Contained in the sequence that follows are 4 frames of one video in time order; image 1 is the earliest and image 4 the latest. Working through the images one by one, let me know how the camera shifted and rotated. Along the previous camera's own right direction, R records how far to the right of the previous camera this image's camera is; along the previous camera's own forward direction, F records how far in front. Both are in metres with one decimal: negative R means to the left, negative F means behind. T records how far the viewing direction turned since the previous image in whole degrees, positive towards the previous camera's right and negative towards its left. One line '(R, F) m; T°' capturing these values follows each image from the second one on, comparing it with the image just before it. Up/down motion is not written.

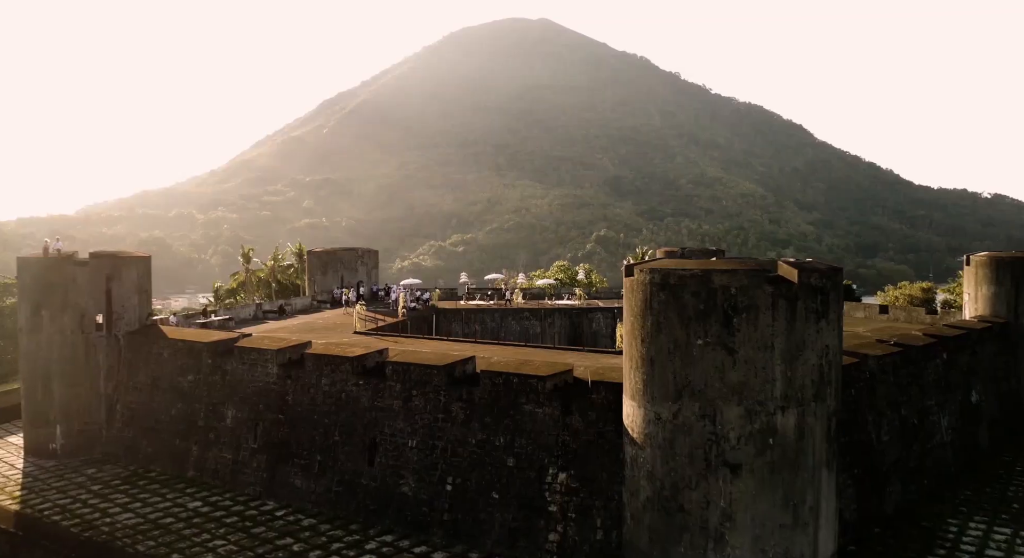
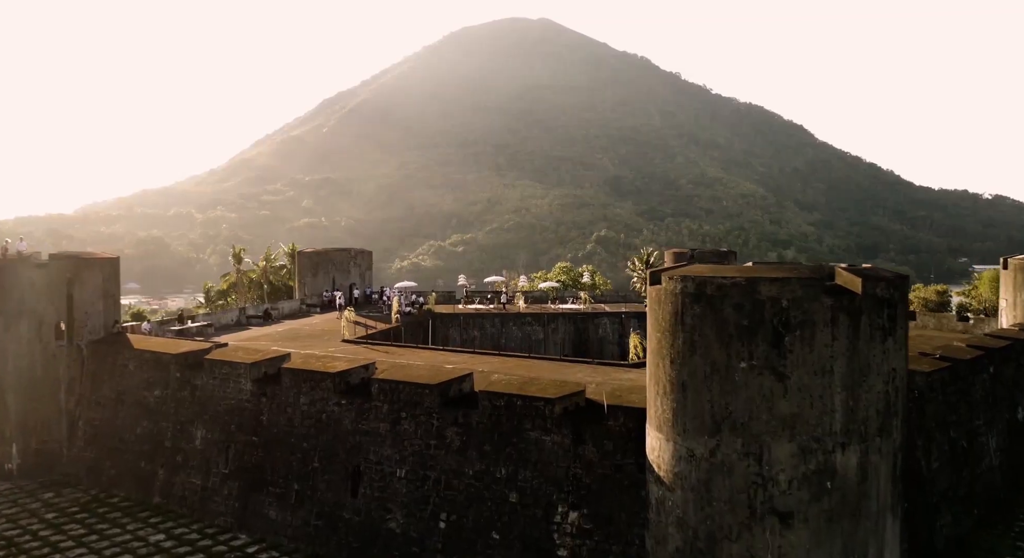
(-0.1, +2.2) m; 0°
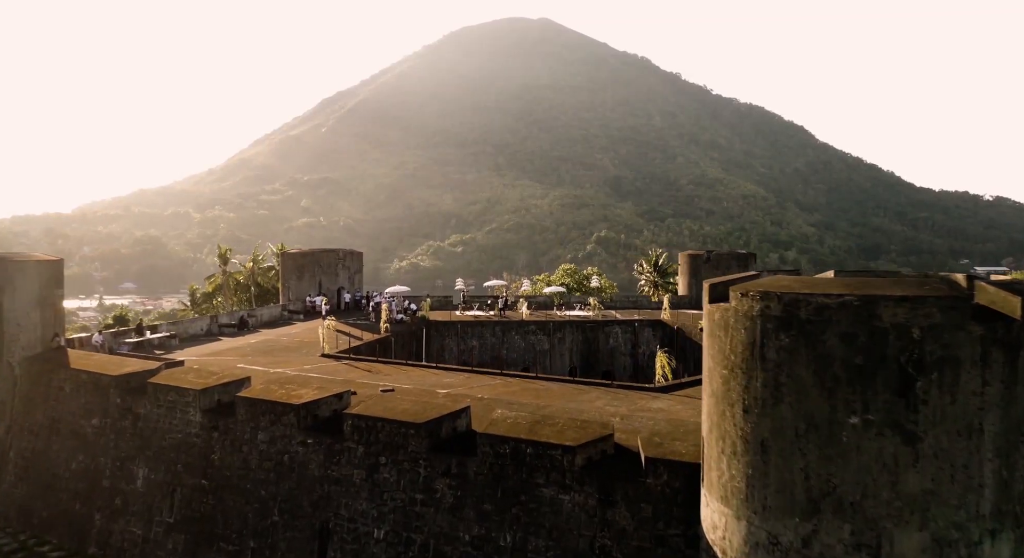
(-0.2, +3.2) m; 0°
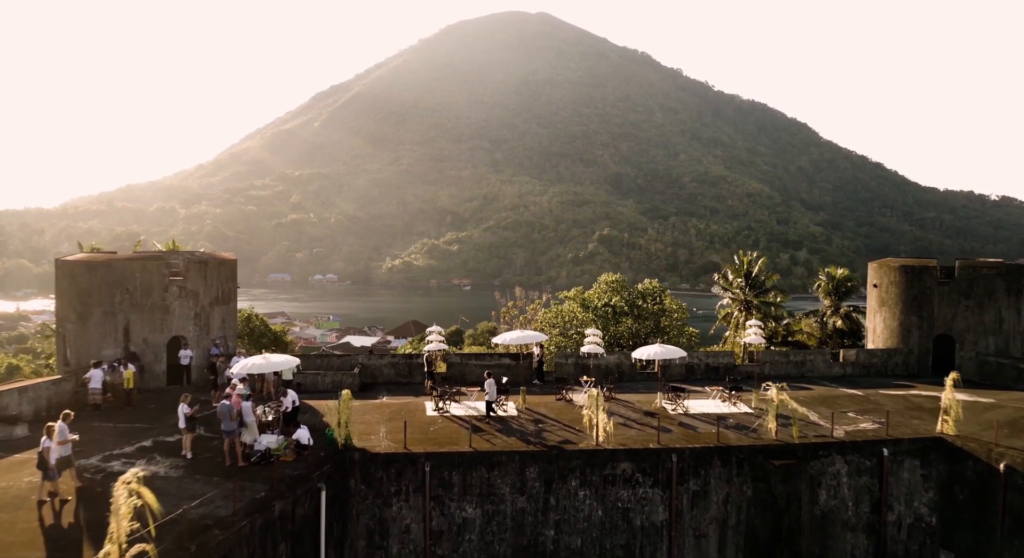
(-1.2, +19.8) m; 0°
